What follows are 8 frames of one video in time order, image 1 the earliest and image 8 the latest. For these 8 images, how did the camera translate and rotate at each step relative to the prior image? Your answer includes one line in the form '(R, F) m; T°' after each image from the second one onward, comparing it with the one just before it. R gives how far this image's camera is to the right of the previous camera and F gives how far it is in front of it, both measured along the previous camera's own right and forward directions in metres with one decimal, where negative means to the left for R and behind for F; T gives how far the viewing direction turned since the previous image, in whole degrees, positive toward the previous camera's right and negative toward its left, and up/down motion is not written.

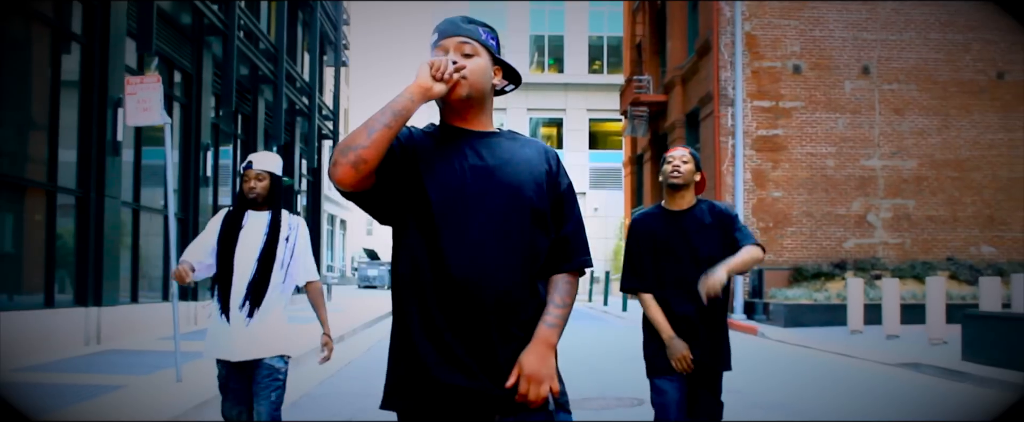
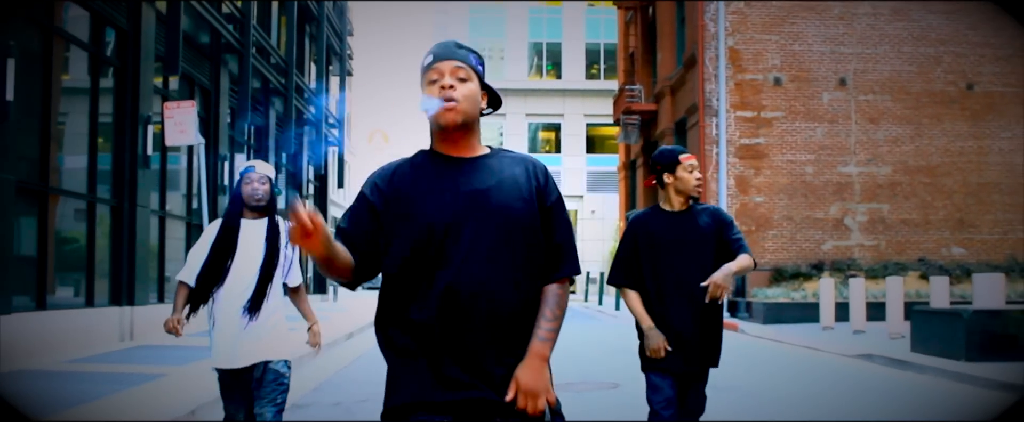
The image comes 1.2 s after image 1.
(0.0, -0.7) m; 0°
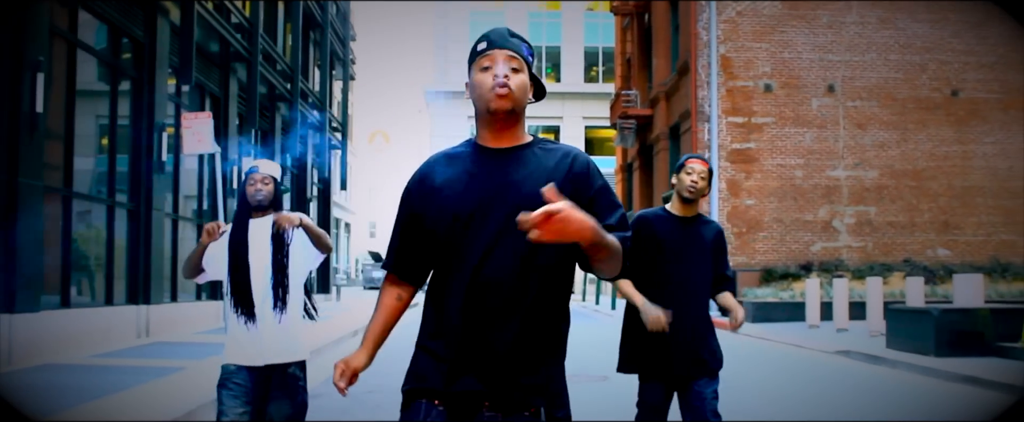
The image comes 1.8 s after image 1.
(0.0, -0.4) m; 0°
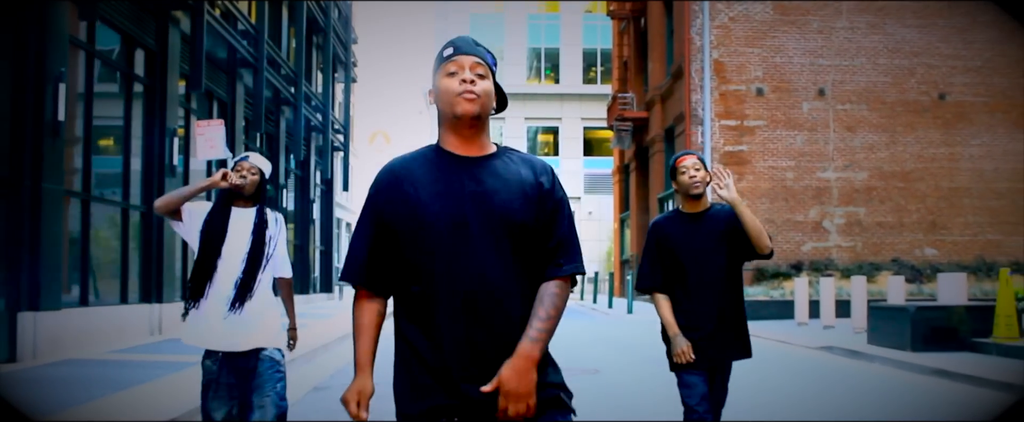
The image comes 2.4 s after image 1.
(0.0, -0.3) m; 0°
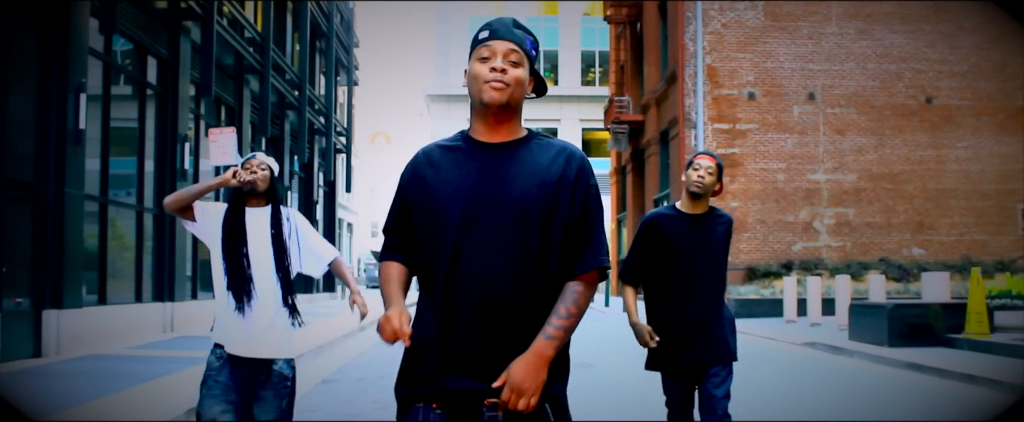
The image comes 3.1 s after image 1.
(0.0, -0.3) m; 0°
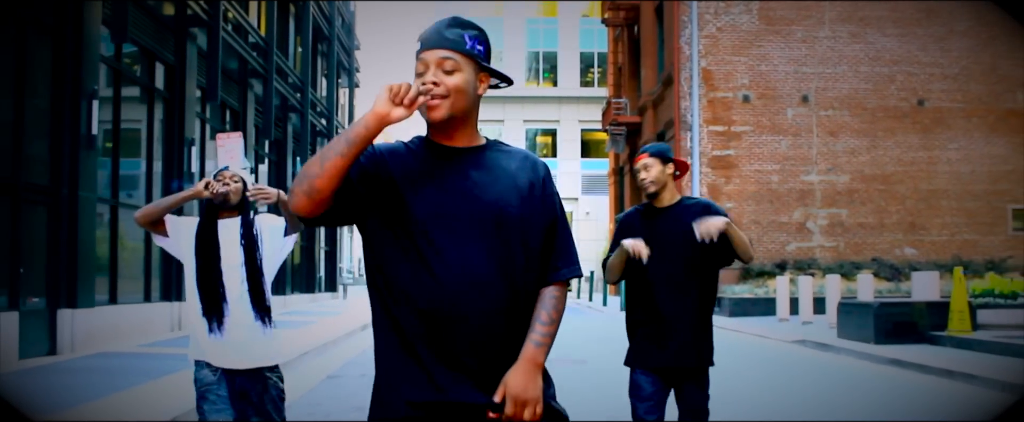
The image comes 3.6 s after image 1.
(0.0, -0.2) m; 0°
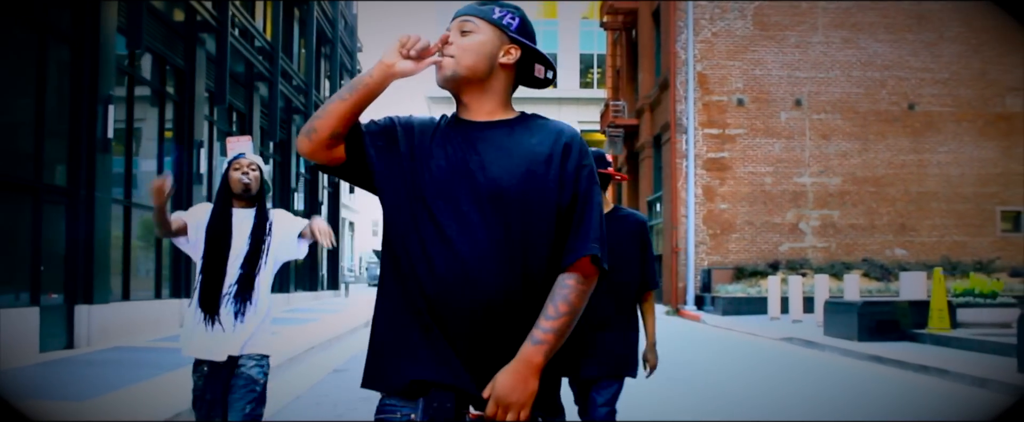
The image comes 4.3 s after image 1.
(0.0, -0.3) m; 0°
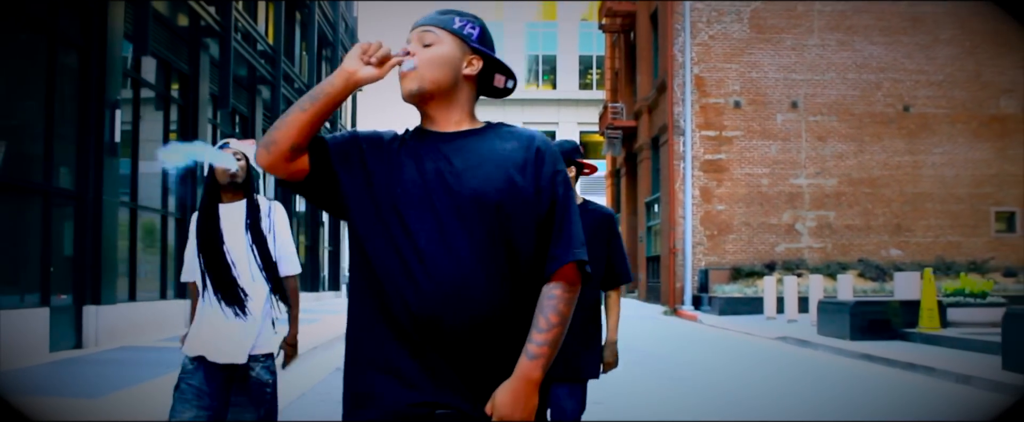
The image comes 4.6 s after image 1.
(0.0, -0.1) m; 0°
